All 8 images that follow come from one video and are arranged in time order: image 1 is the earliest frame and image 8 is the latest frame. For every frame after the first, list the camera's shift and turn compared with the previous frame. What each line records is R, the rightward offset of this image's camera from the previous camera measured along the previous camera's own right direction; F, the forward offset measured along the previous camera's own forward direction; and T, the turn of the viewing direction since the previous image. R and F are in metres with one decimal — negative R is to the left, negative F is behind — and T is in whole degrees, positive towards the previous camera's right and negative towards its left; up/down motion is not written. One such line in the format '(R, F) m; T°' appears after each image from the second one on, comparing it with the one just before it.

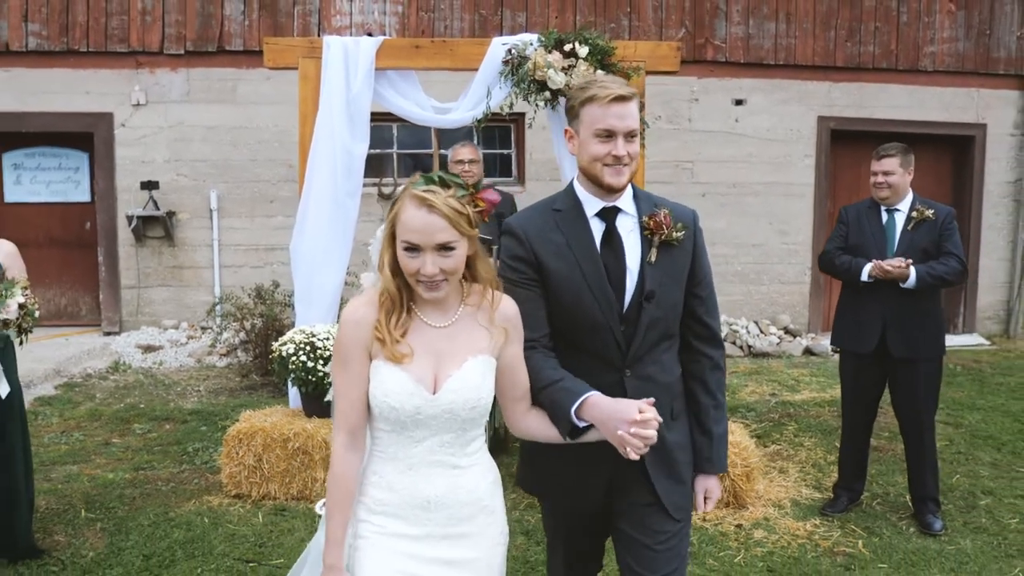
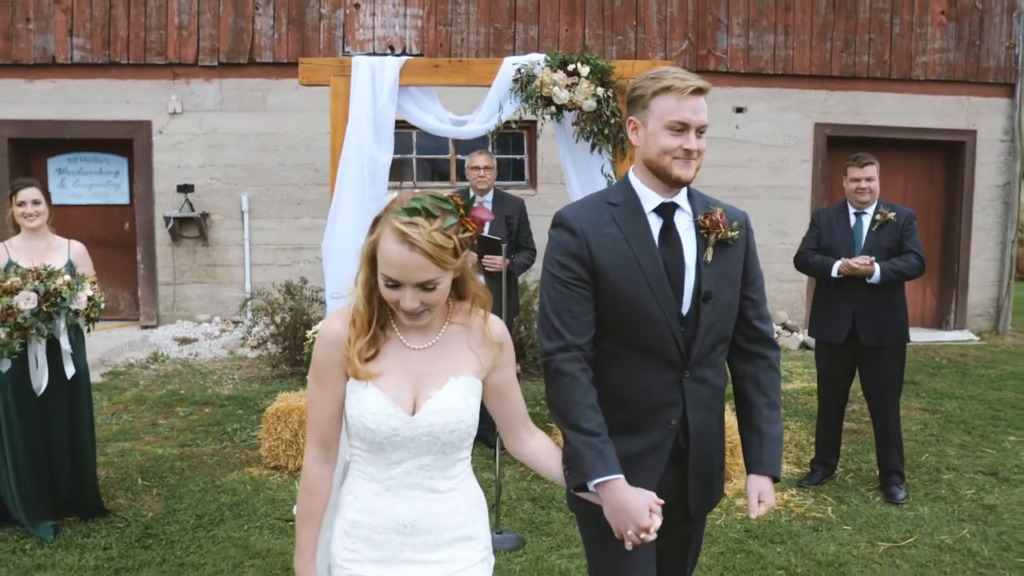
(0.0, -0.5) m; -1°
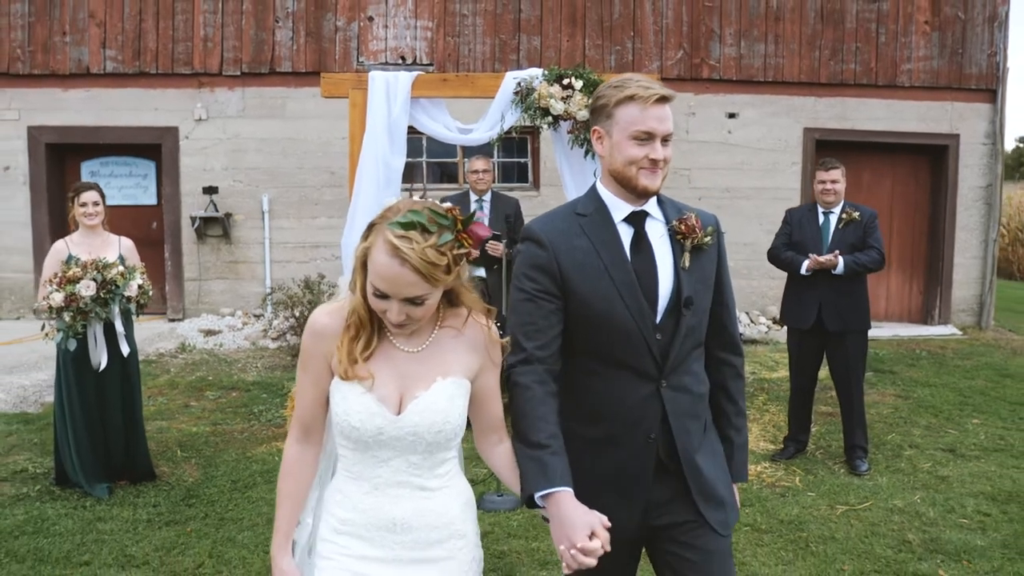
(+0.1, -0.6) m; -1°
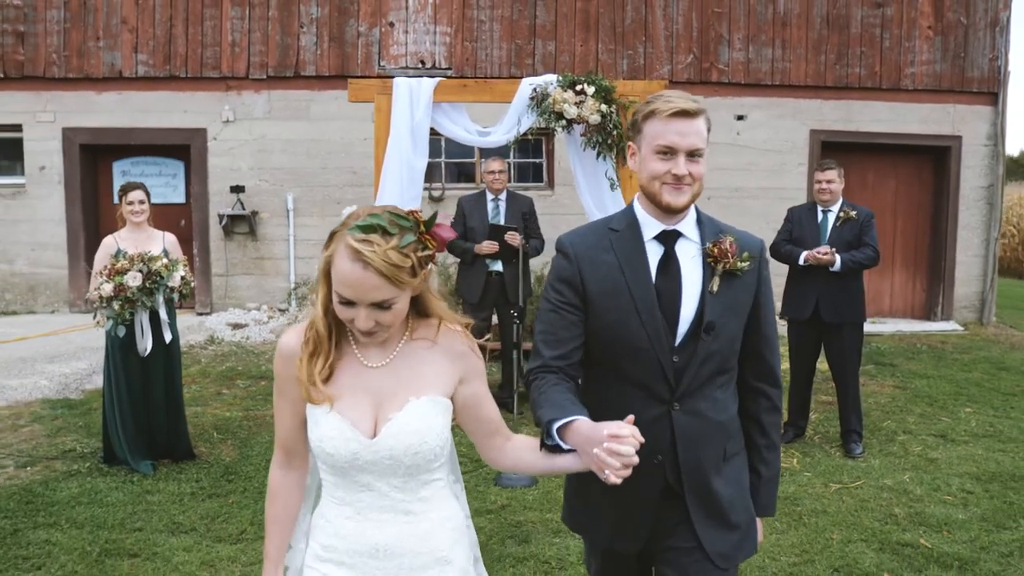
(0.0, -0.4) m; -1°
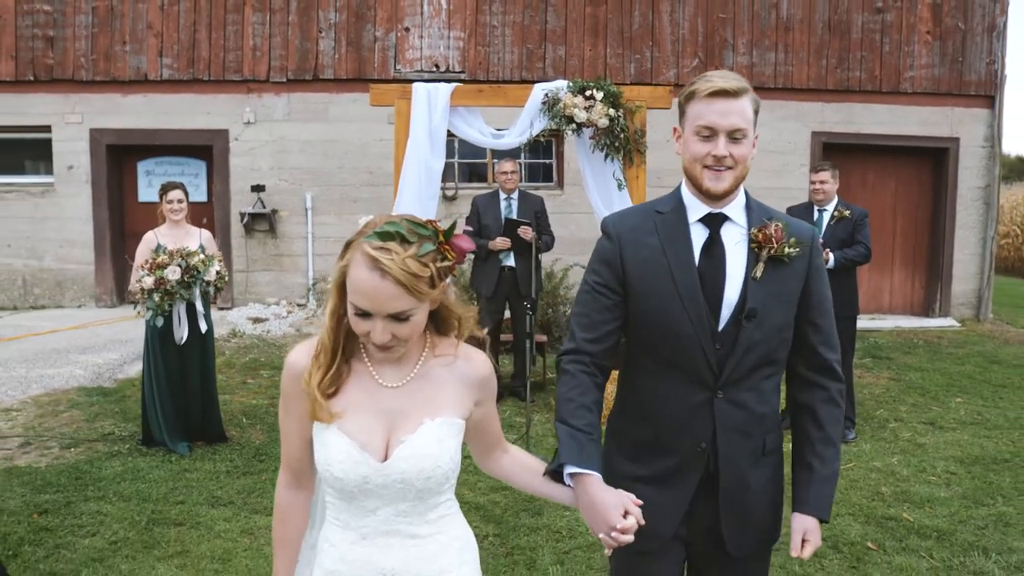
(0.0, -0.4) m; 0°
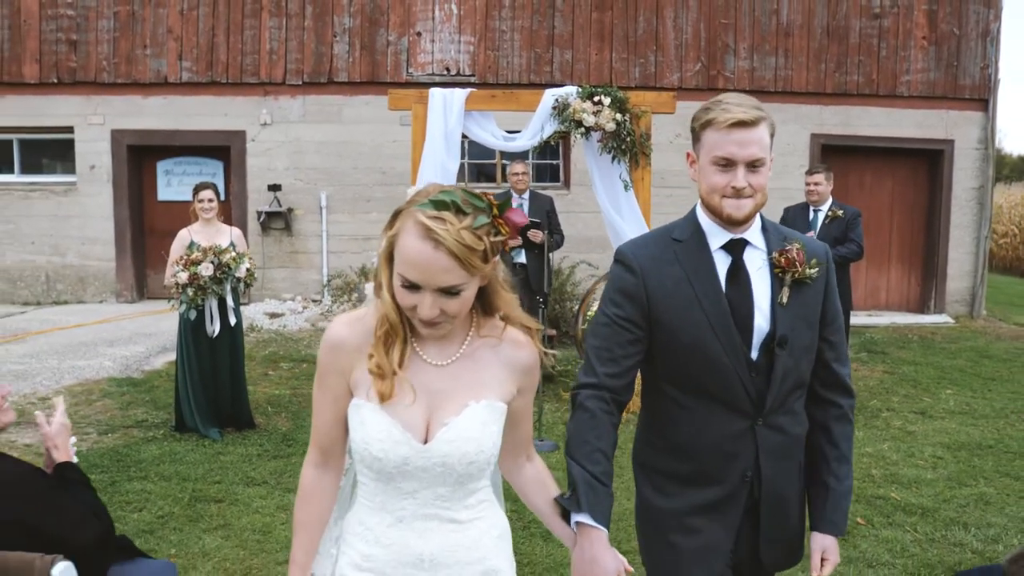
(-0.1, -0.4) m; 0°
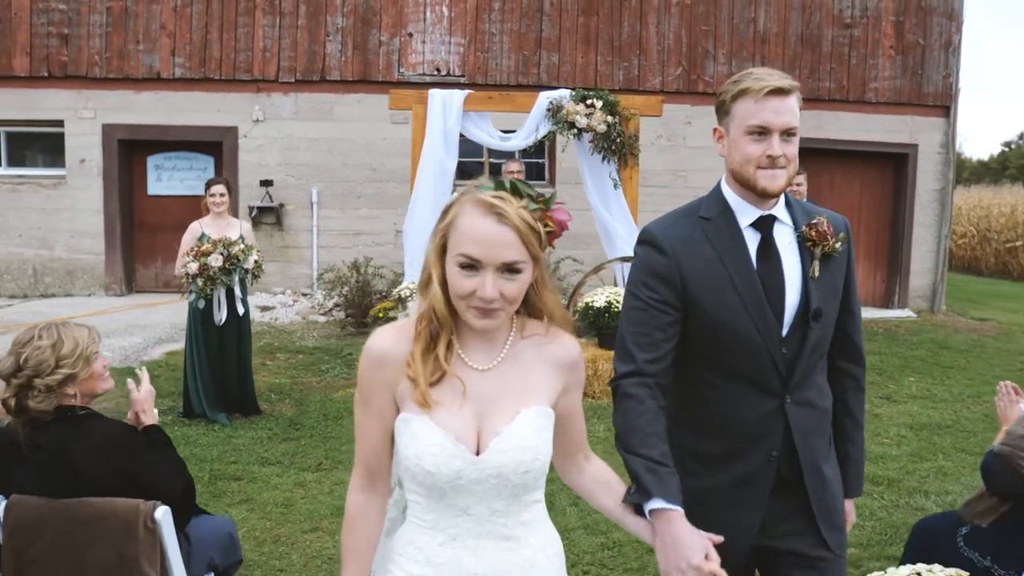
(-0.2, -0.3) m; +2°
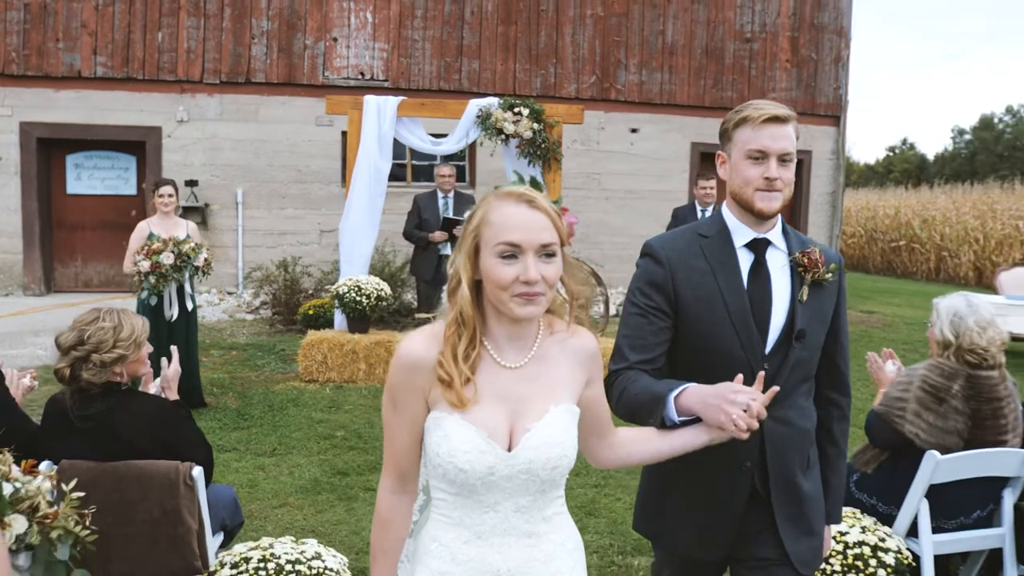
(-0.2, -0.5) m; +6°
